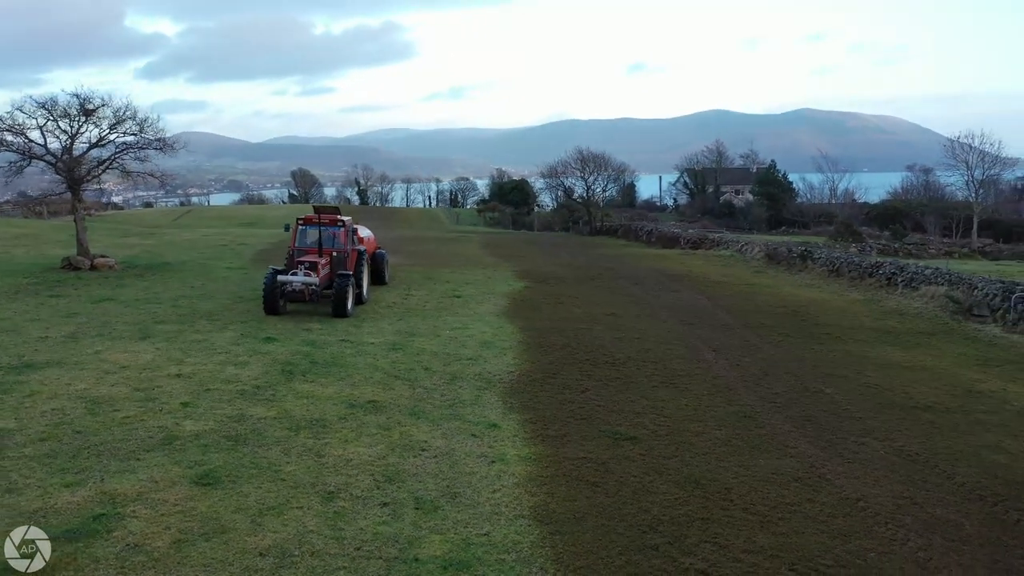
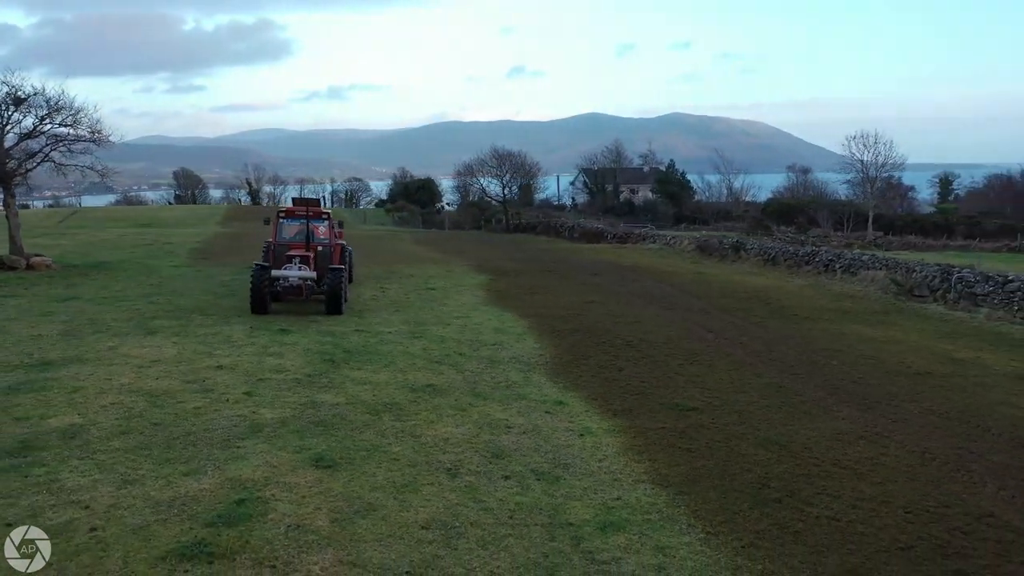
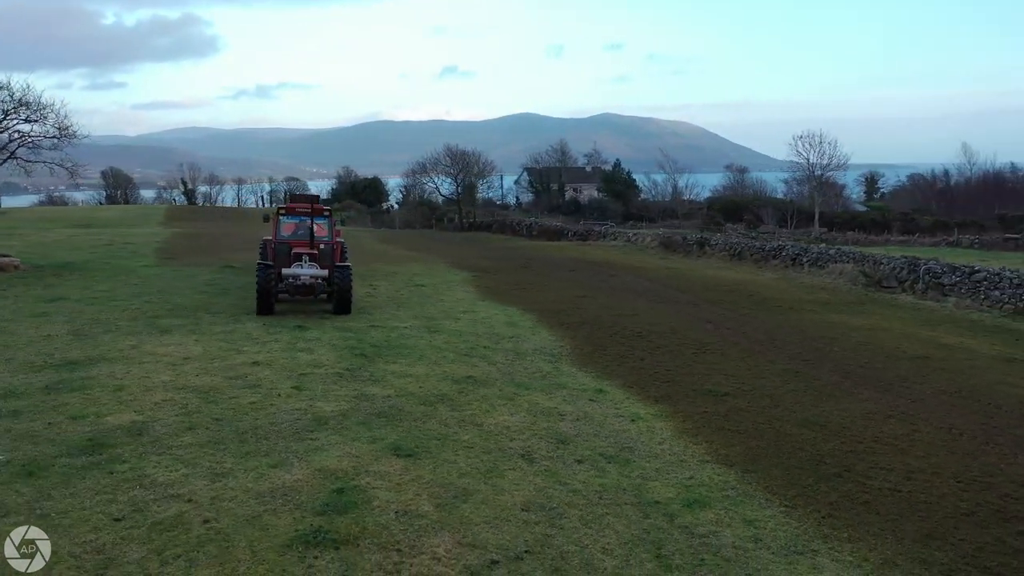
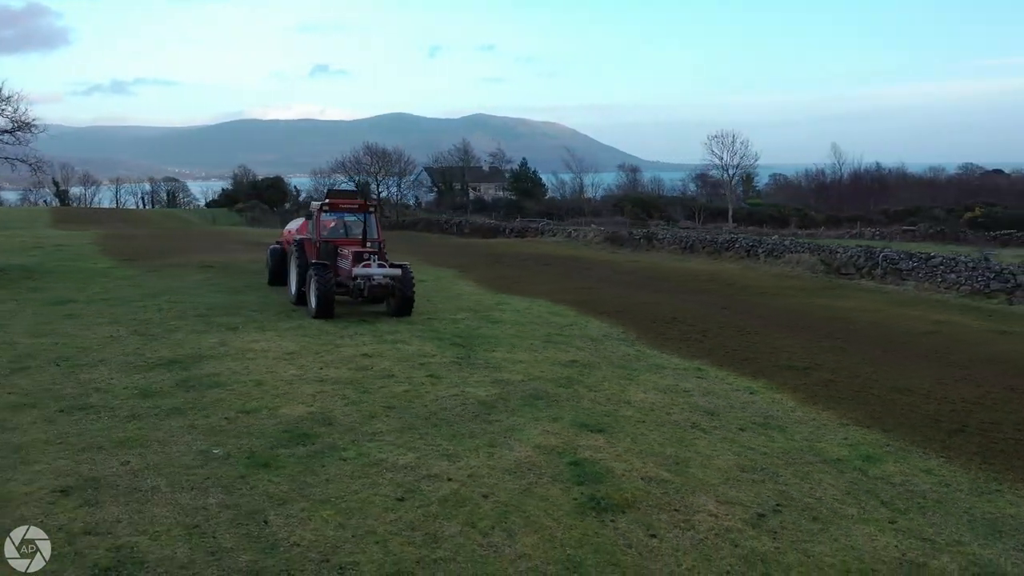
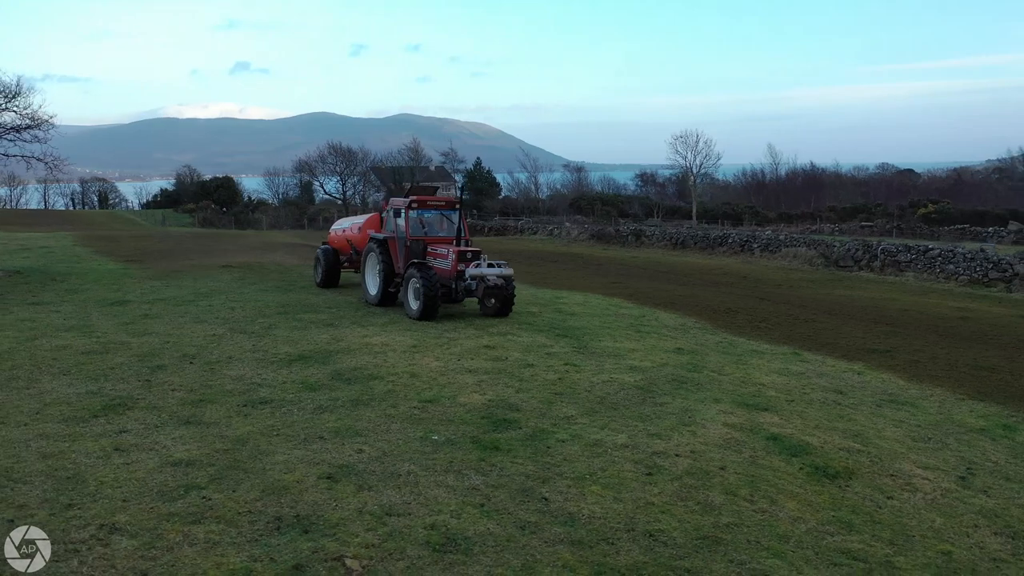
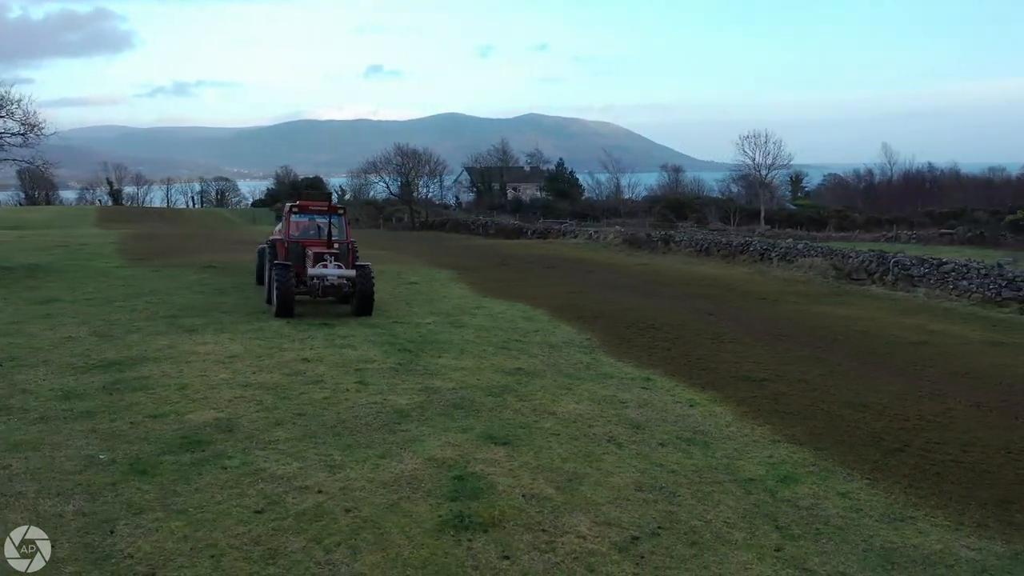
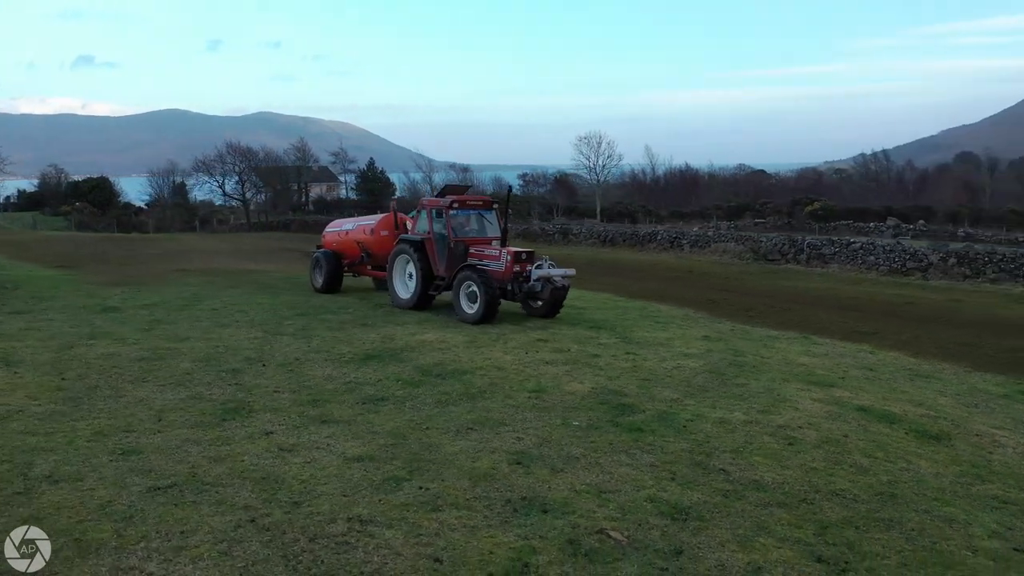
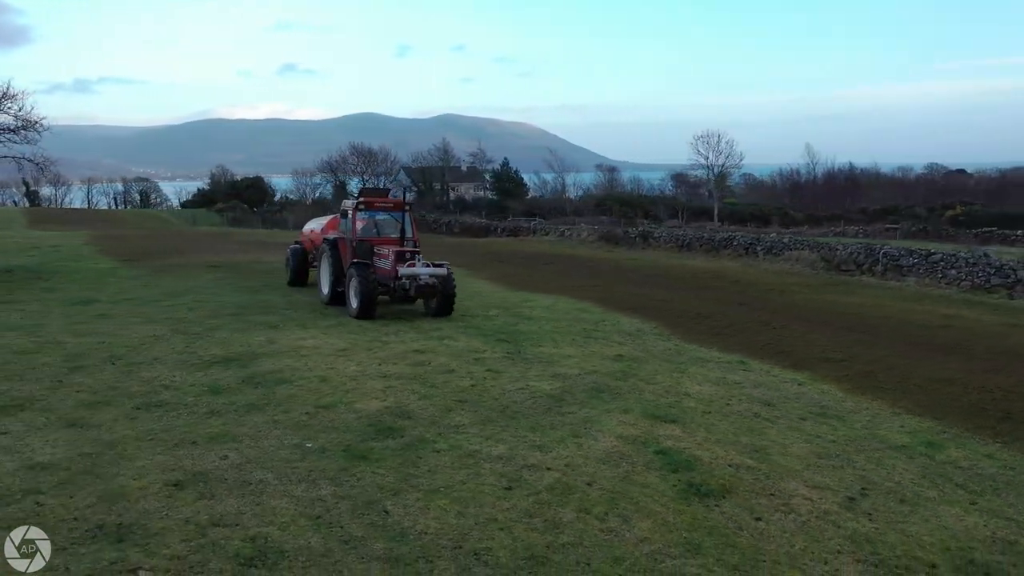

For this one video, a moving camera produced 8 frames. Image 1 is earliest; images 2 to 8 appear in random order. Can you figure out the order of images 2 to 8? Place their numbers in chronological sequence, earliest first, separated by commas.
2, 3, 6, 4, 8, 5, 7
